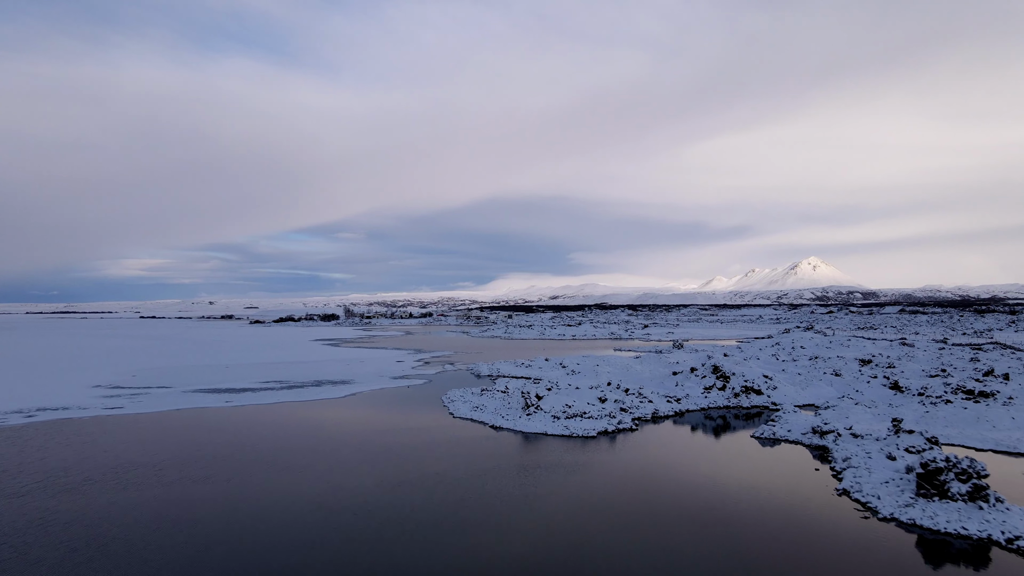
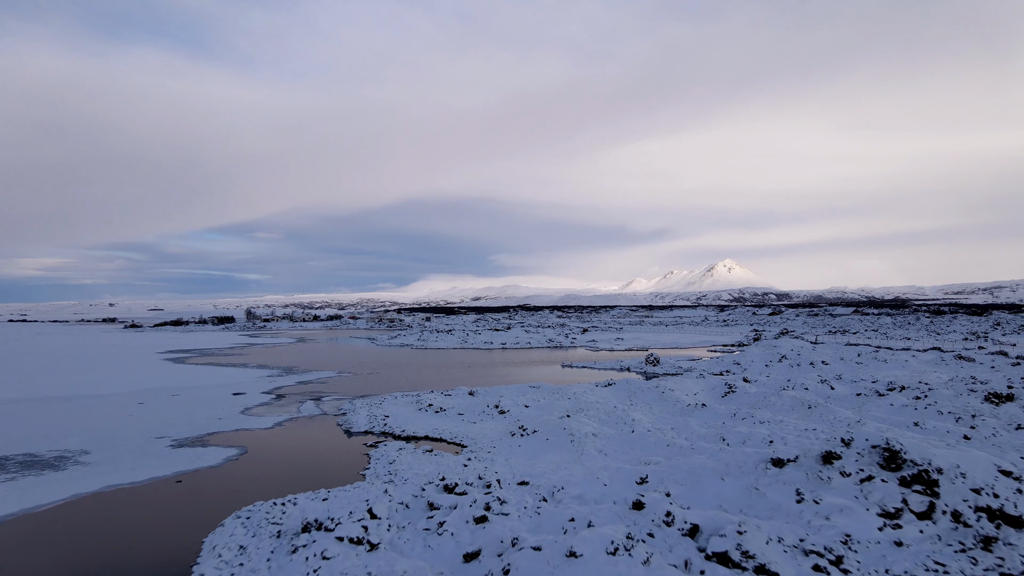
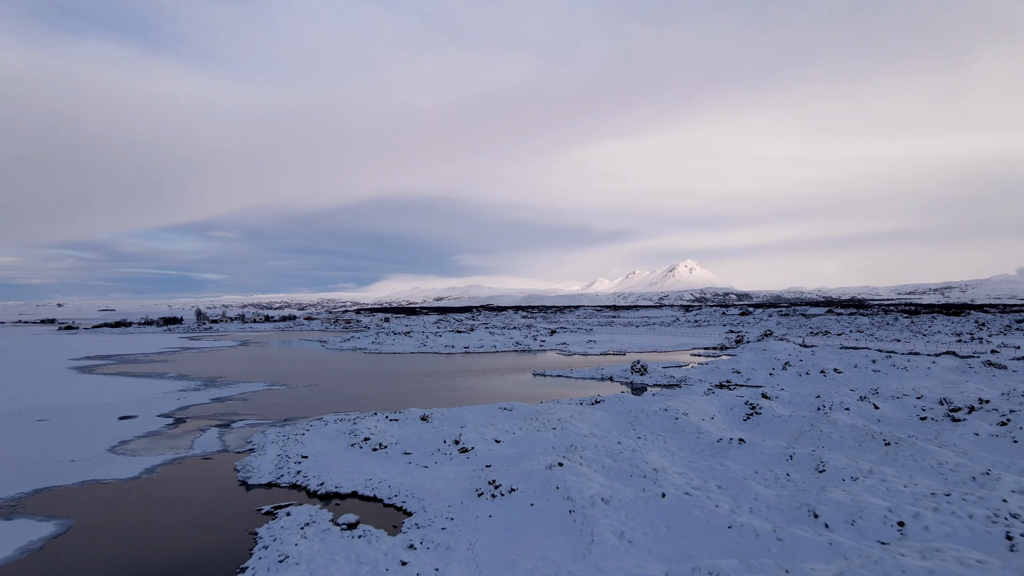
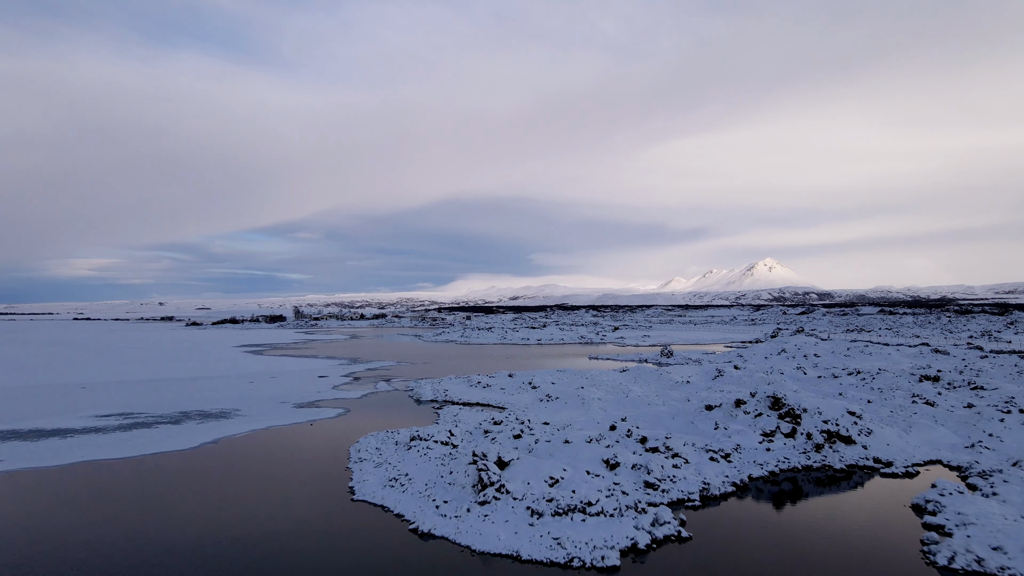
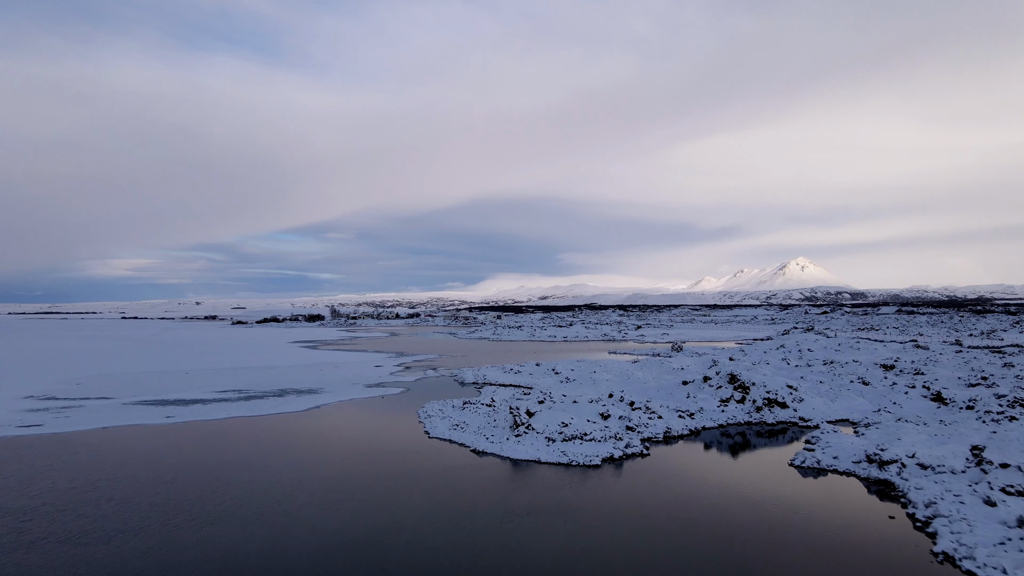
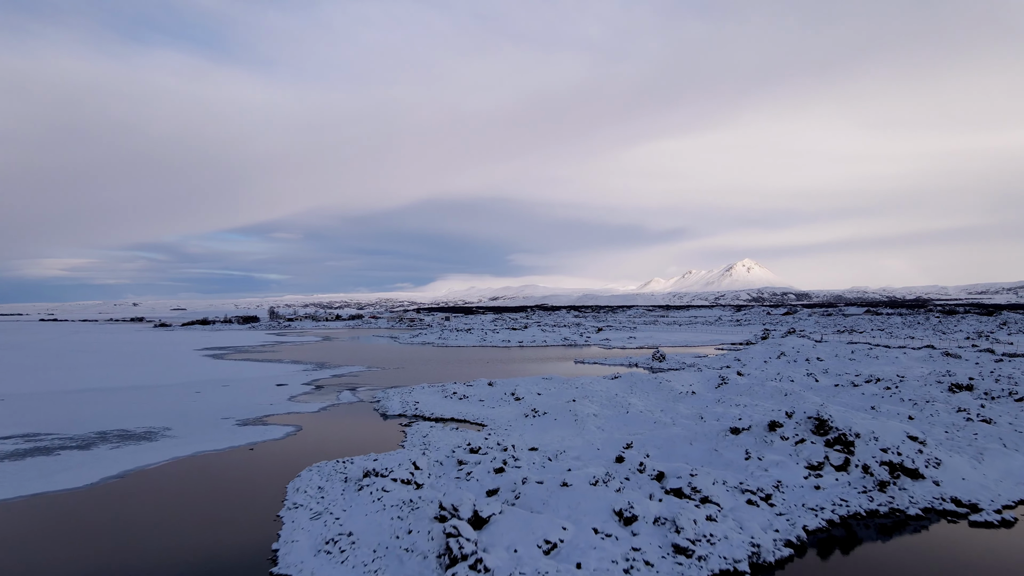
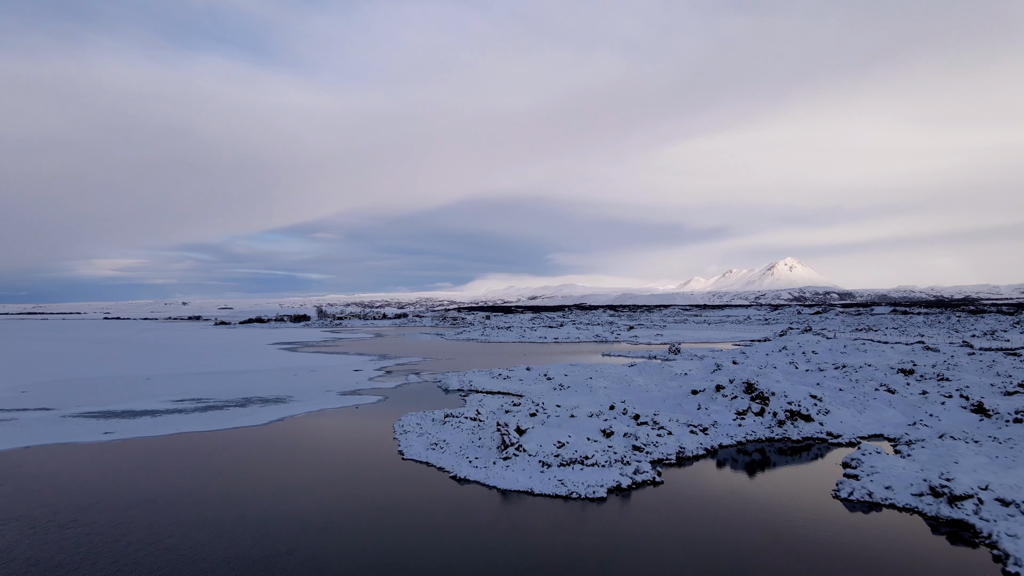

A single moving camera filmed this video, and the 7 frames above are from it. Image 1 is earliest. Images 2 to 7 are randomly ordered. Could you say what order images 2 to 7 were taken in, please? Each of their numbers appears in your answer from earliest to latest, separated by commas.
5, 7, 4, 6, 2, 3
